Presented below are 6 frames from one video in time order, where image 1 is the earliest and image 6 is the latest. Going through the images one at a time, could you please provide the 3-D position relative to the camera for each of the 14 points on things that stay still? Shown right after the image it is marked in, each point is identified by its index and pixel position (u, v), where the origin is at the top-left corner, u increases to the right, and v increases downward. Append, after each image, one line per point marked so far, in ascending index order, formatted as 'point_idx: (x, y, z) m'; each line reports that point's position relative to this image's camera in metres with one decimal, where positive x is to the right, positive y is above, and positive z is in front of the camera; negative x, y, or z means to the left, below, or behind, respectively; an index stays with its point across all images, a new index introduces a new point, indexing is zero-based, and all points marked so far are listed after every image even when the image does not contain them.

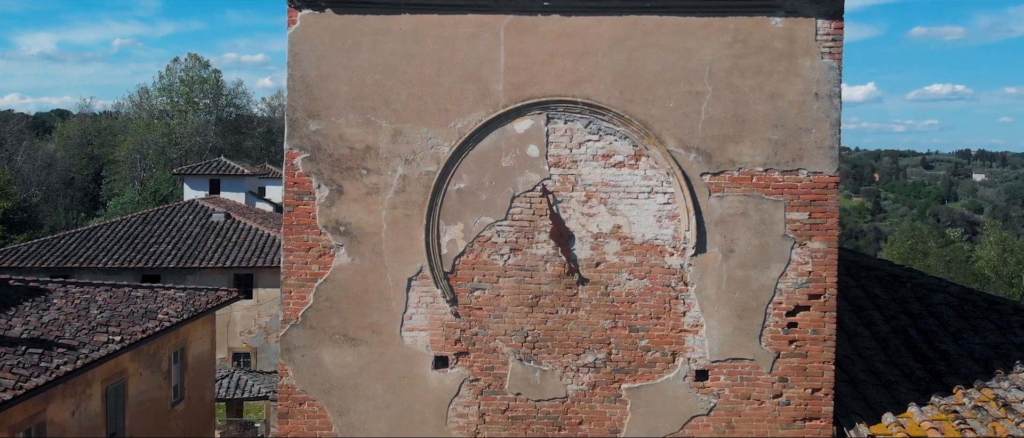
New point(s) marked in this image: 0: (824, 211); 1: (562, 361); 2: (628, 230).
0: (+1.8, +0.1, +4.4) m
1: (+0.3, -0.8, +4.5) m
2: (+0.7, -0.1, +4.5) m
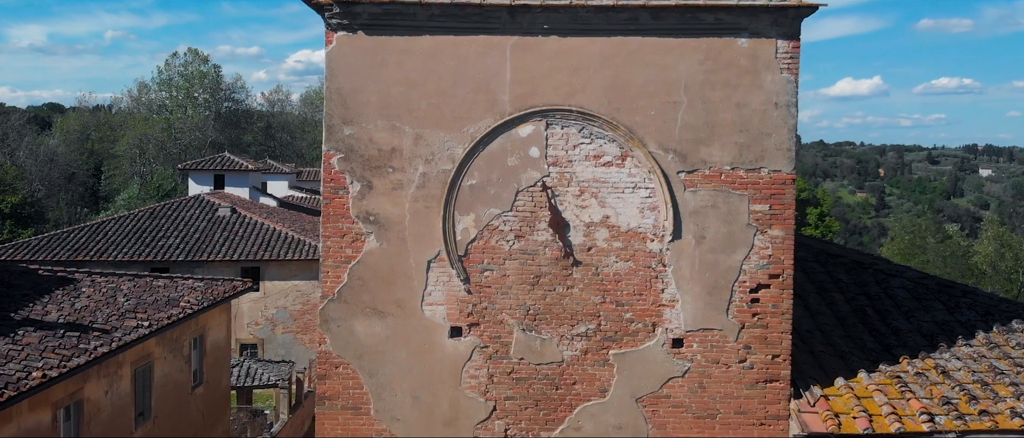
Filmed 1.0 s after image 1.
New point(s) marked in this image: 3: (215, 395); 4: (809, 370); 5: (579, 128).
0: (+1.8, +0.1, +5.1) m
1: (+0.3, -0.8, +5.2) m
2: (+0.7, 0.0, +5.2) m
3: (-5.4, -3.2, +14.0) m
4: (+2.1, -1.1, +5.6) m
5: (+0.4, +0.6, +5.2) m
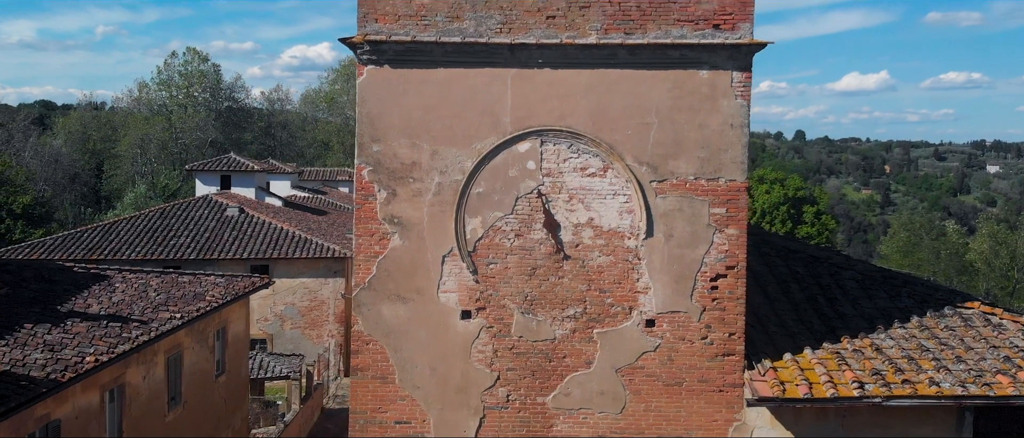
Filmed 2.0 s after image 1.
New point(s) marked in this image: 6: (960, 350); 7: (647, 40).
0: (+1.8, +0.1, +6.2) m
1: (+0.3, -0.8, +6.3) m
2: (+0.7, 0.0, +6.3) m
3: (-5.4, -3.2, +15.0) m
4: (+2.1, -1.1, +6.6) m
5: (+0.5, +0.6, +6.3) m
6: (+3.9, -1.1, +6.8) m
7: (+1.1, +1.4, +6.1) m
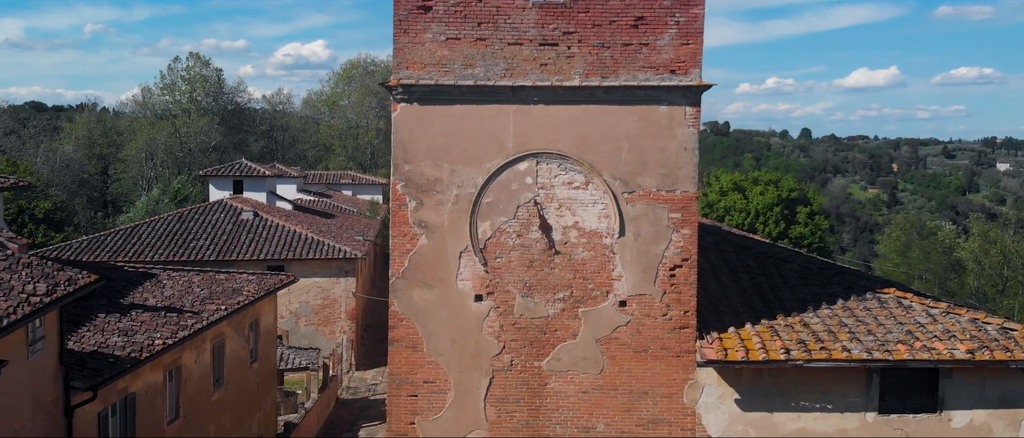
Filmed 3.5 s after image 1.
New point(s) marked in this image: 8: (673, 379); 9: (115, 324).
0: (+1.8, +0.1, +7.9) m
1: (+0.3, -0.8, +8.0) m
2: (+0.7, -0.1, +8.0) m
3: (-5.4, -3.3, +16.8) m
4: (+2.2, -1.1, +8.4) m
5: (+0.5, +0.6, +8.0) m
6: (+4.0, -1.2, +8.5) m
7: (+1.1, +1.4, +7.9) m
8: (+1.7, -1.7, +8.0) m
9: (-5.8, -1.5, +11.3) m
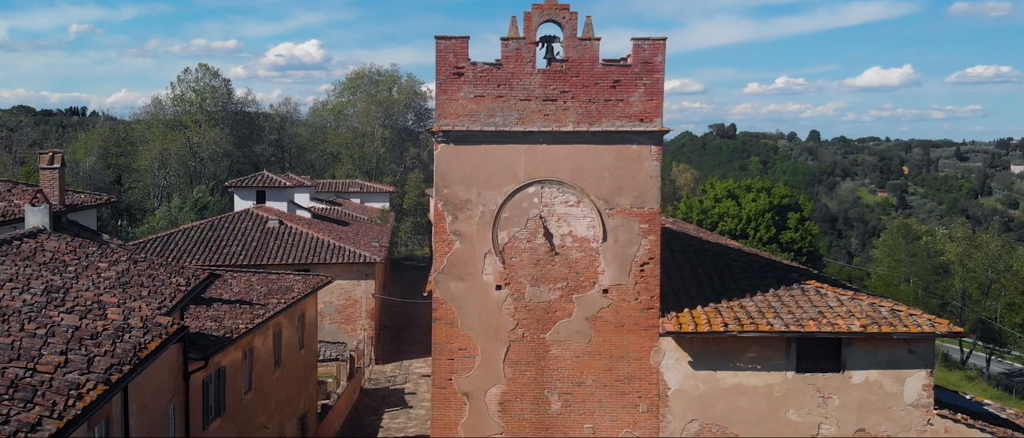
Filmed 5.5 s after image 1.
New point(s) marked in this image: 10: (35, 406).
0: (+2.0, -0.1, +10.8) m
1: (+0.5, -0.9, +10.9) m
2: (+0.9, -0.2, +10.9) m
3: (-5.2, -3.5, +19.6) m
4: (+2.3, -1.3, +11.2) m
5: (+0.6, +0.4, +10.9) m
6: (+4.1, -1.3, +11.3) m
7: (+1.2, +1.3, +10.7) m
8: (+1.8, -1.8, +10.9) m
9: (-5.6, -1.7, +14.2) m
10: (-3.6, -1.4, +5.9) m
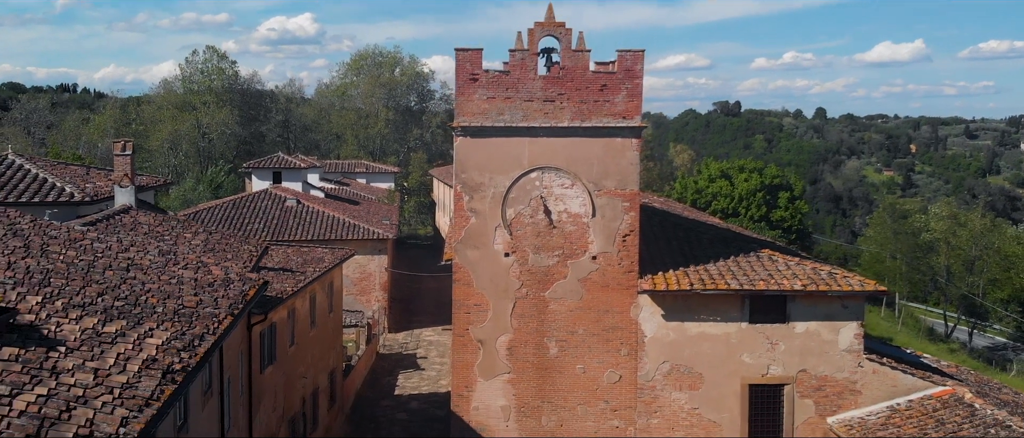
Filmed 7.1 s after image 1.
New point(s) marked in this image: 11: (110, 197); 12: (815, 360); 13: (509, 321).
0: (+2.1, +0.3, +13.3) m
1: (+0.6, -0.6, +13.4) m
2: (+1.0, +0.2, +13.4) m
3: (-5.0, -2.9, +22.2) m
4: (+2.4, -0.9, +13.7) m
5: (+0.7, +0.8, +13.3) m
6: (+4.2, -0.9, +13.8) m
7: (+1.3, +1.6, +13.2) m
8: (+1.9, -1.4, +13.4) m
9: (-5.5, -1.3, +16.7) m
10: (-3.5, -1.2, +8.4) m
11: (-7.9, +0.4, +15.1) m
12: (+5.3, -2.5, +13.6) m
13: (0.0, -1.8, +13.4) m
